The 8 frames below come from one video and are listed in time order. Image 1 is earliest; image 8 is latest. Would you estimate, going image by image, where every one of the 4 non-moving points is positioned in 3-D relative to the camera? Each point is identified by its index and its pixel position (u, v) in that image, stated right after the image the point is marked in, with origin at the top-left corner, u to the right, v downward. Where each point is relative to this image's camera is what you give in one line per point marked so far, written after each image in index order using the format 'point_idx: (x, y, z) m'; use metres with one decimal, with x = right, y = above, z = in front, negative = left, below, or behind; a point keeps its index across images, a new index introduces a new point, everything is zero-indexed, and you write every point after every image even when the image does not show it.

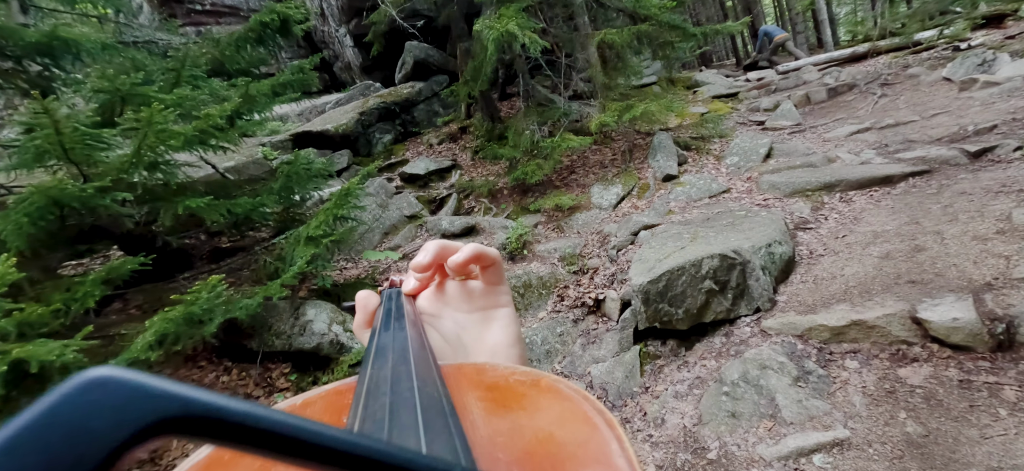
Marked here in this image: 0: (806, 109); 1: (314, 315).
0: (+5.4, +2.3, +9.2) m
1: (-1.8, -0.7, +4.4) m
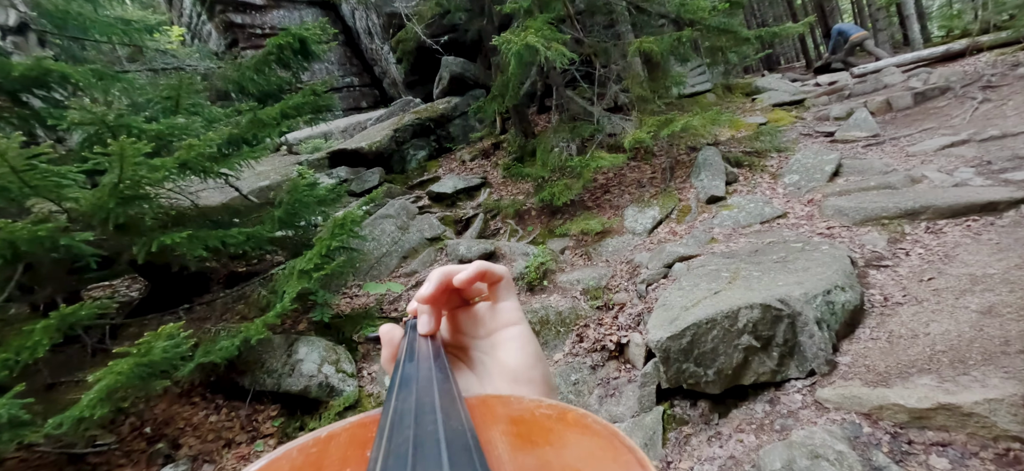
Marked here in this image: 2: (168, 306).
0: (+6.0, +1.9, +8.0) m
1: (-1.7, -1.0, +4.1) m
2: (-3.7, -0.8, +5.4) m
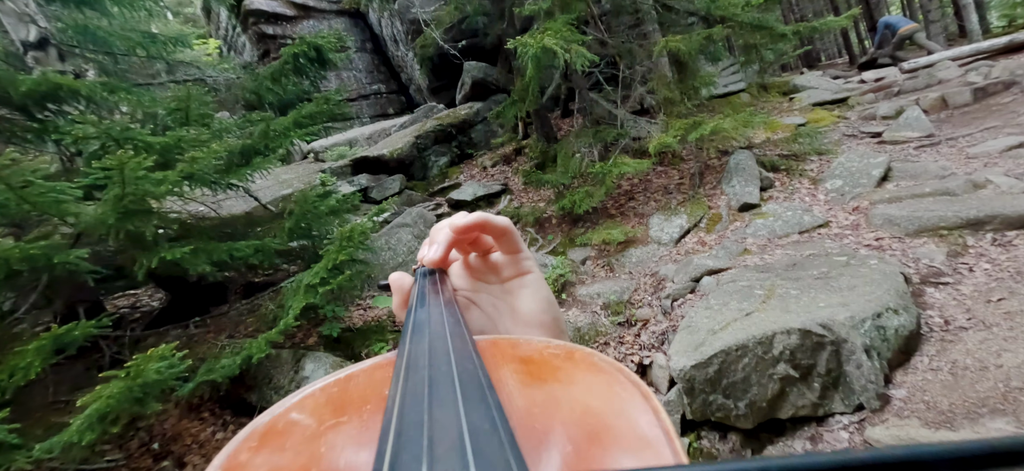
0: (+6.3, +1.8, +7.4) m
1: (-1.6, -1.1, +3.9) m
2: (-3.5, -0.9, +5.3) m
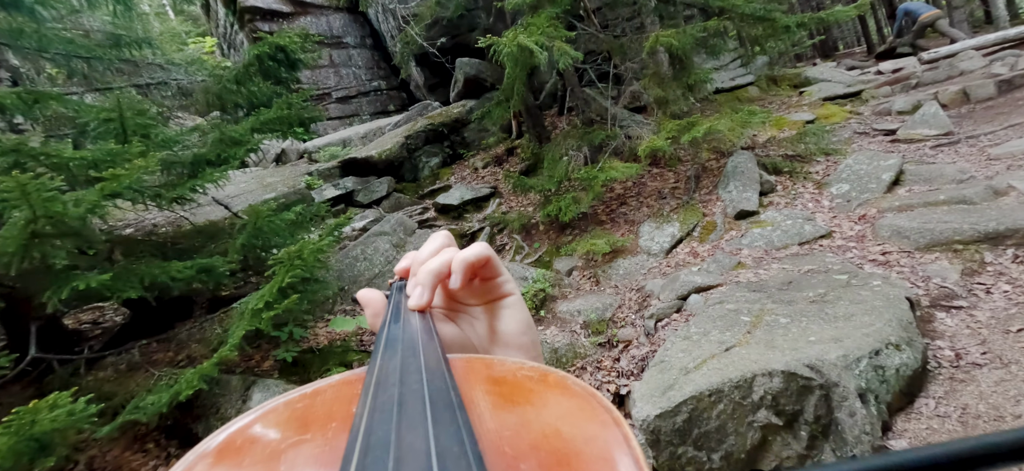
0: (+6.2, +1.7, +6.8) m
1: (-1.9, -1.2, +3.7) m
2: (-3.7, -1.0, +5.1) m
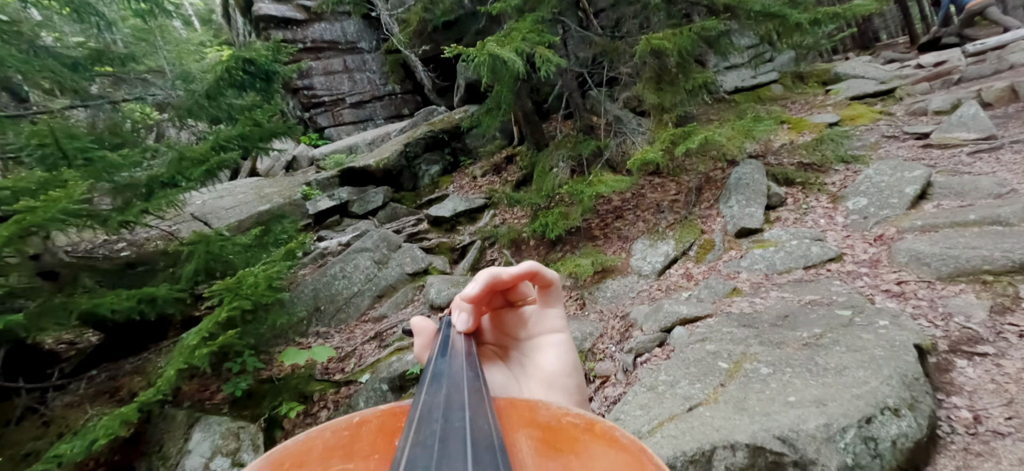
0: (+6.1, +1.5, +6.1) m
1: (-2.2, -1.4, +3.5) m
2: (-3.9, -1.2, +5.0) m
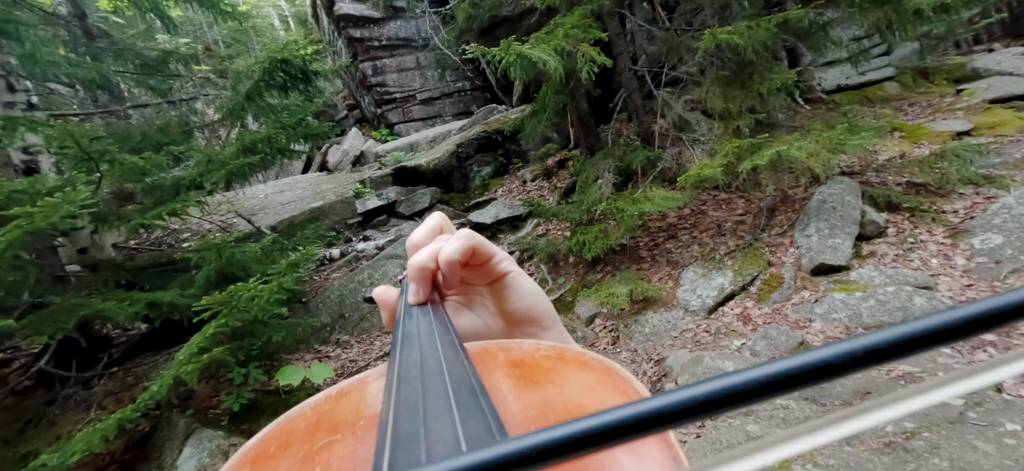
0: (+6.5, +1.1, +4.6) m
1: (-2.2, -1.5, +3.3) m
2: (-3.6, -1.2, +5.1) m
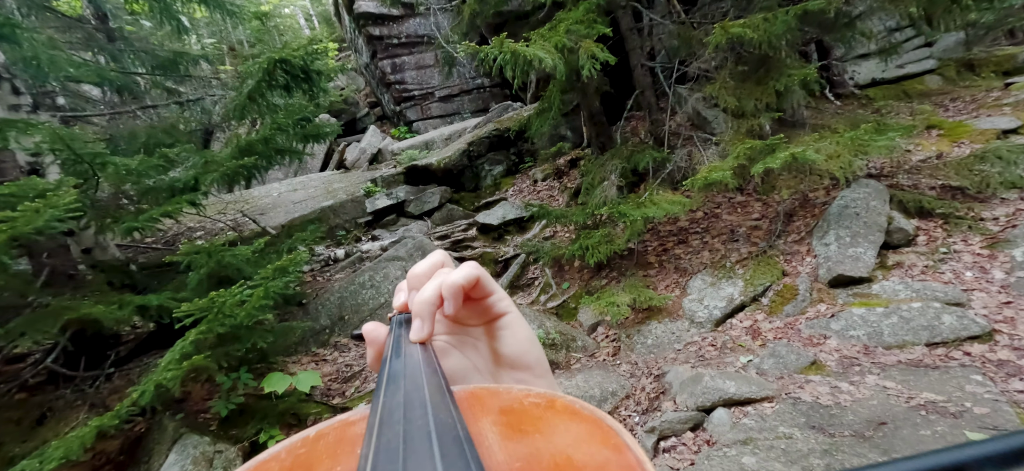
0: (+6.5, +1.0, +4.0) m
1: (-2.3, -1.5, +3.3) m
2: (-3.6, -1.1, +5.2) m
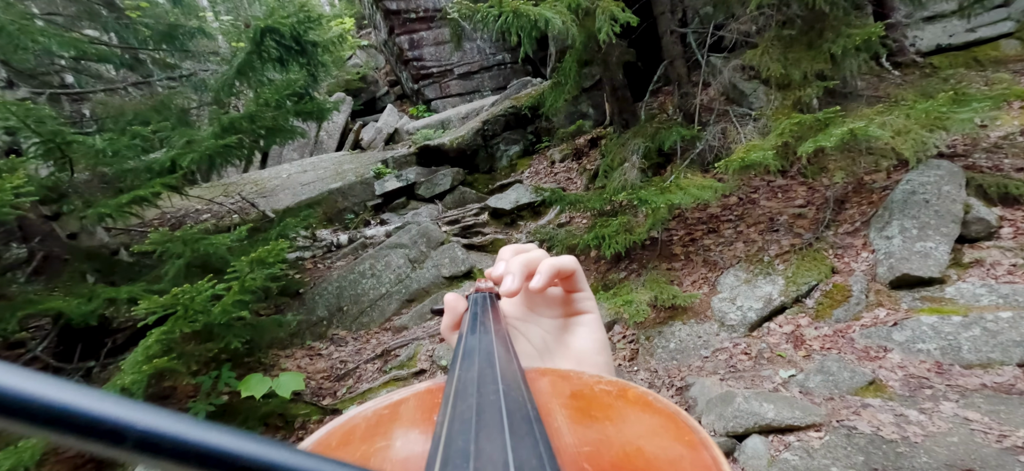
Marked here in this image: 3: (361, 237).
0: (+6.6, +1.0, +3.2) m
1: (-2.3, -1.4, +3.0) m
2: (-3.5, -1.0, +5.0) m
3: (-1.7, 0.0, +5.7) m
